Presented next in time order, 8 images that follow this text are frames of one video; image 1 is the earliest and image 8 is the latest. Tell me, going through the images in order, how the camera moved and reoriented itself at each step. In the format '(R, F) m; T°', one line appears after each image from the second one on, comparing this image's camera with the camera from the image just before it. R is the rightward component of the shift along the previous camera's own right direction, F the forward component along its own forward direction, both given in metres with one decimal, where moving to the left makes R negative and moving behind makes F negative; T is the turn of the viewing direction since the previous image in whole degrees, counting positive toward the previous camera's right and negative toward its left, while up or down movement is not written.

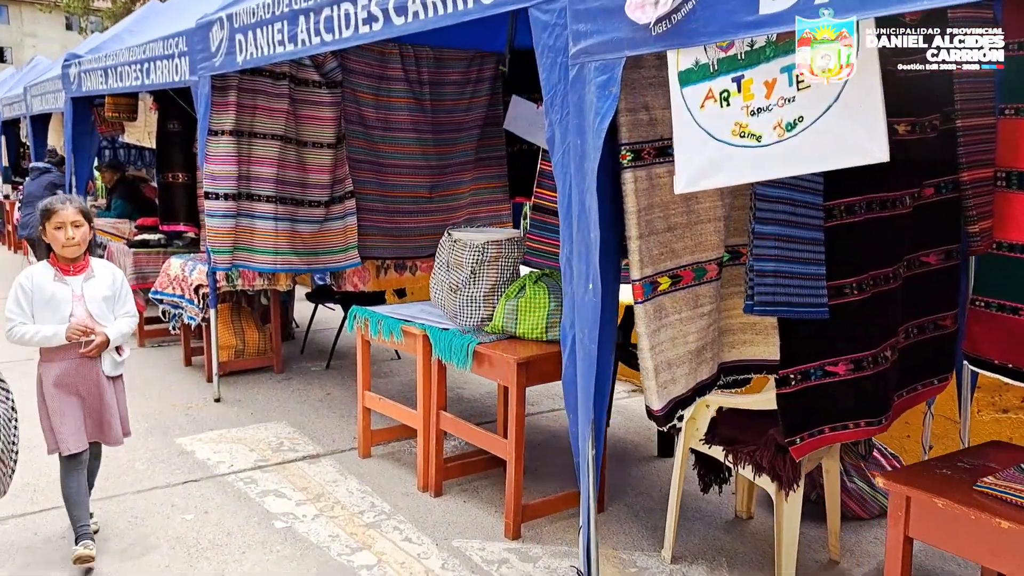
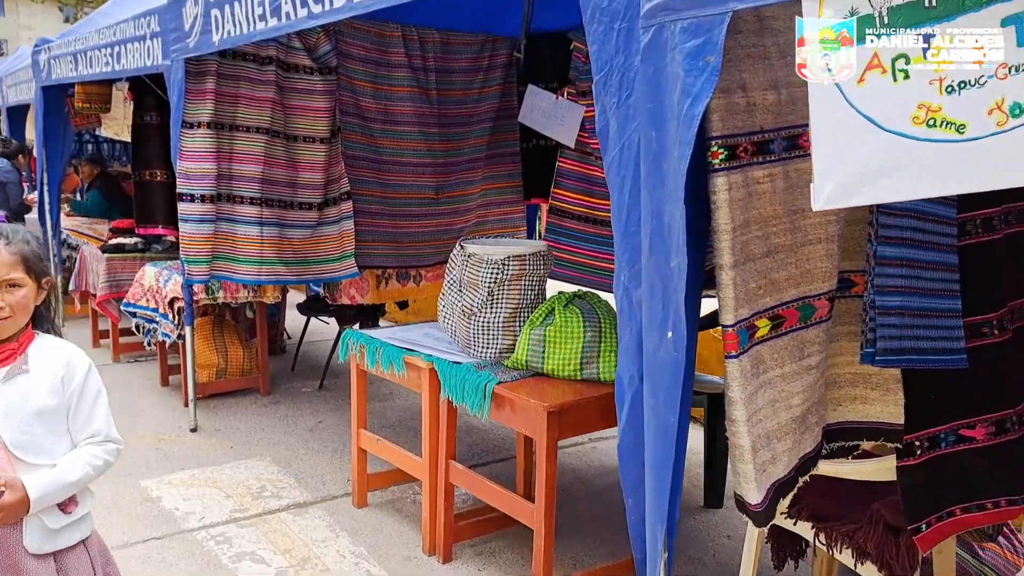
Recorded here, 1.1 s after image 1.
(-0.1, +0.5) m; 0°
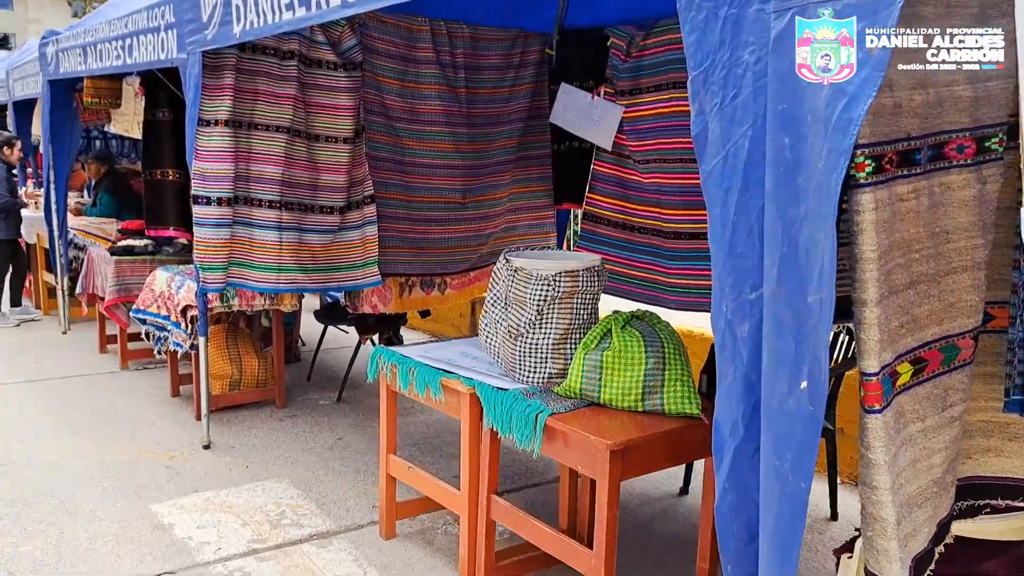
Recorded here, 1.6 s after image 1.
(-0.1, +0.2) m; 0°
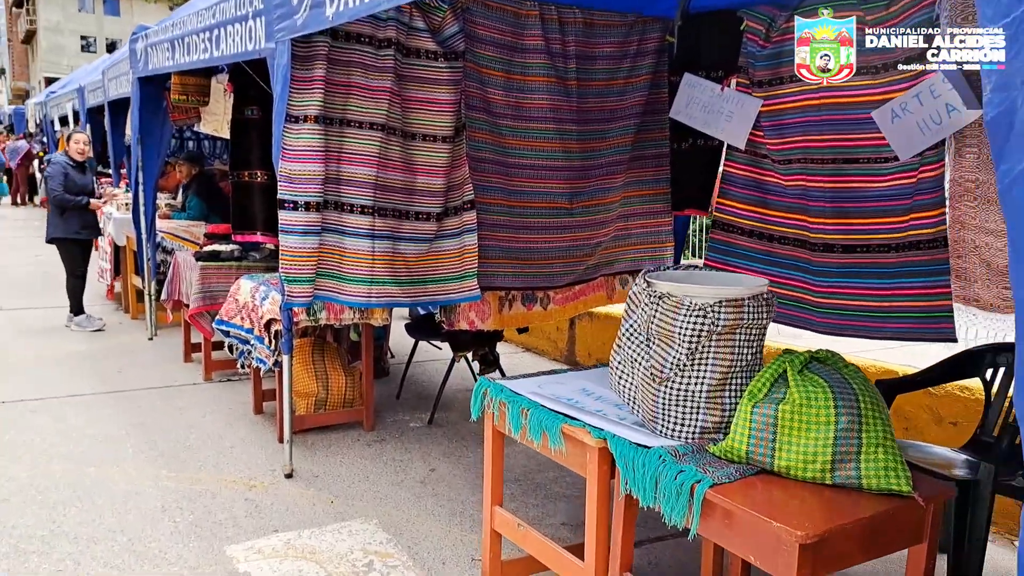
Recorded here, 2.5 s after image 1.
(-0.1, +0.4) m; -6°
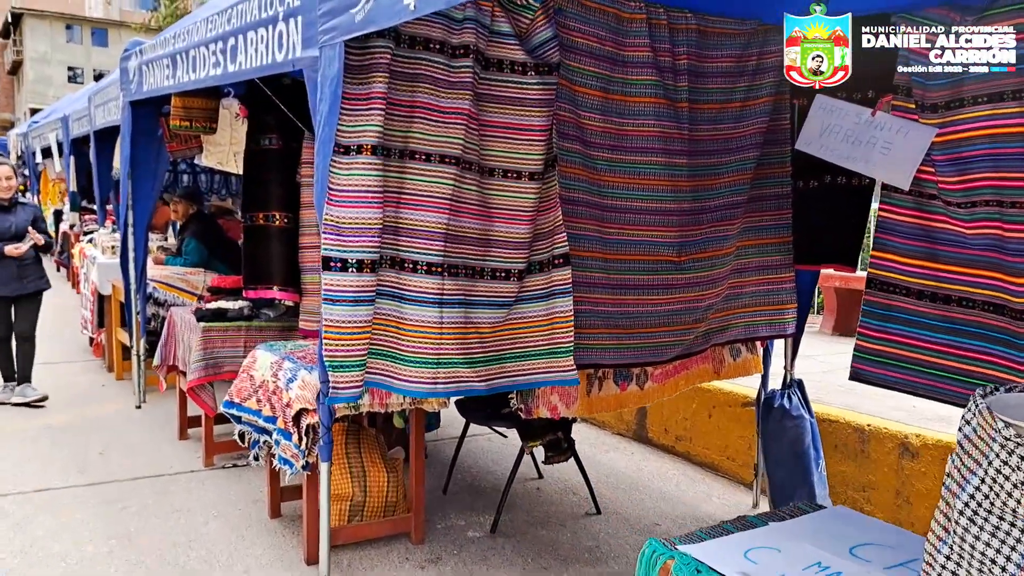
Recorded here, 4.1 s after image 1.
(-0.4, +0.8) m; +1°
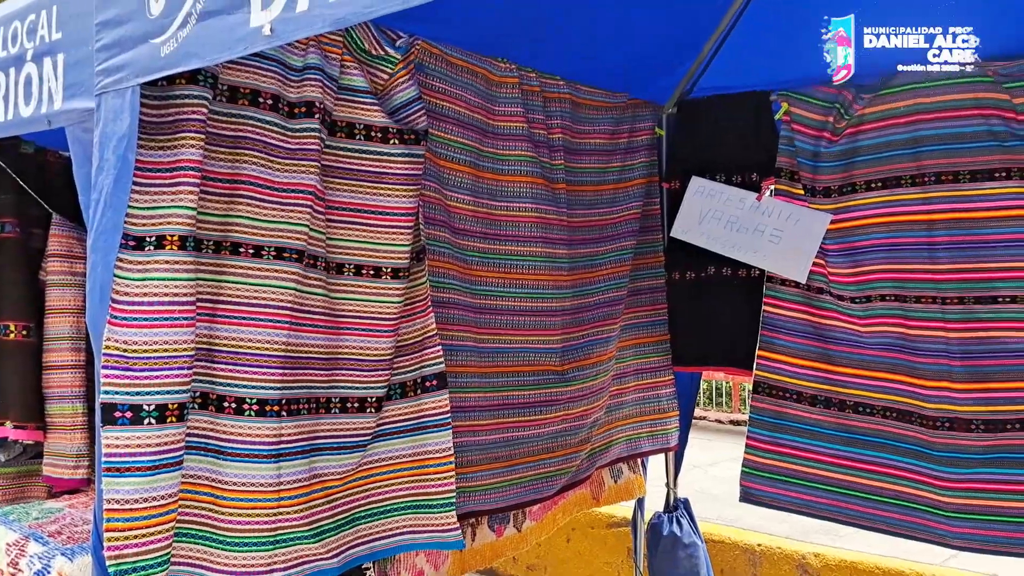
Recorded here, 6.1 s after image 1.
(-0.2, +0.6) m; +16°
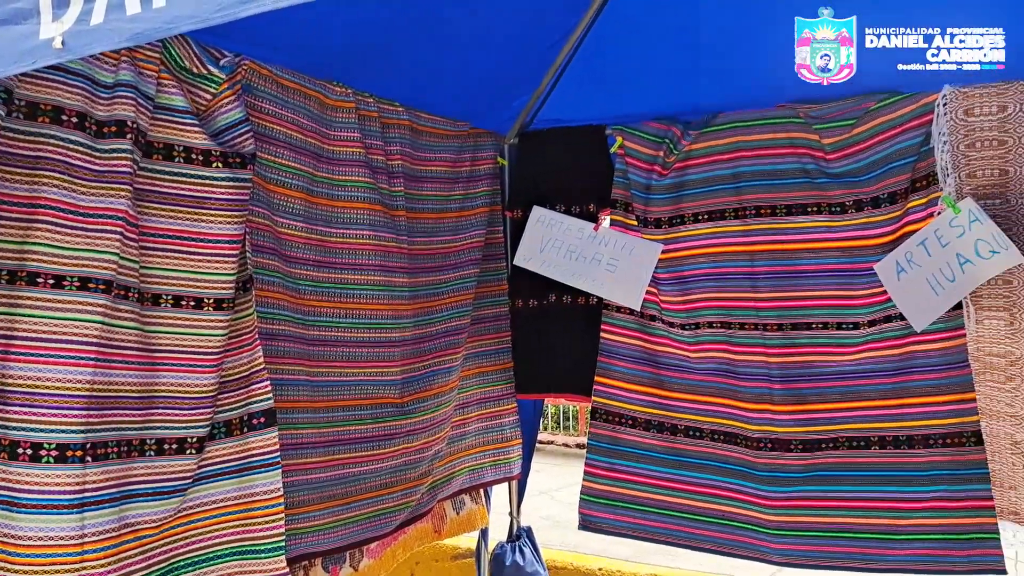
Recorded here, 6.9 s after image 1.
(0.0, 0.0) m; +10°
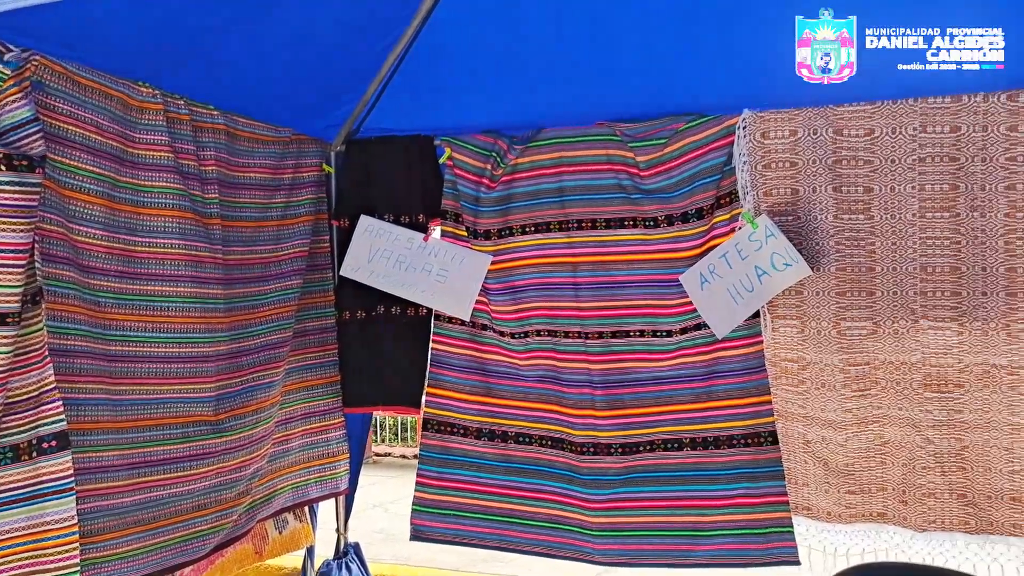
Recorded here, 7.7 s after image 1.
(+0.1, 0.0) m; +10°
